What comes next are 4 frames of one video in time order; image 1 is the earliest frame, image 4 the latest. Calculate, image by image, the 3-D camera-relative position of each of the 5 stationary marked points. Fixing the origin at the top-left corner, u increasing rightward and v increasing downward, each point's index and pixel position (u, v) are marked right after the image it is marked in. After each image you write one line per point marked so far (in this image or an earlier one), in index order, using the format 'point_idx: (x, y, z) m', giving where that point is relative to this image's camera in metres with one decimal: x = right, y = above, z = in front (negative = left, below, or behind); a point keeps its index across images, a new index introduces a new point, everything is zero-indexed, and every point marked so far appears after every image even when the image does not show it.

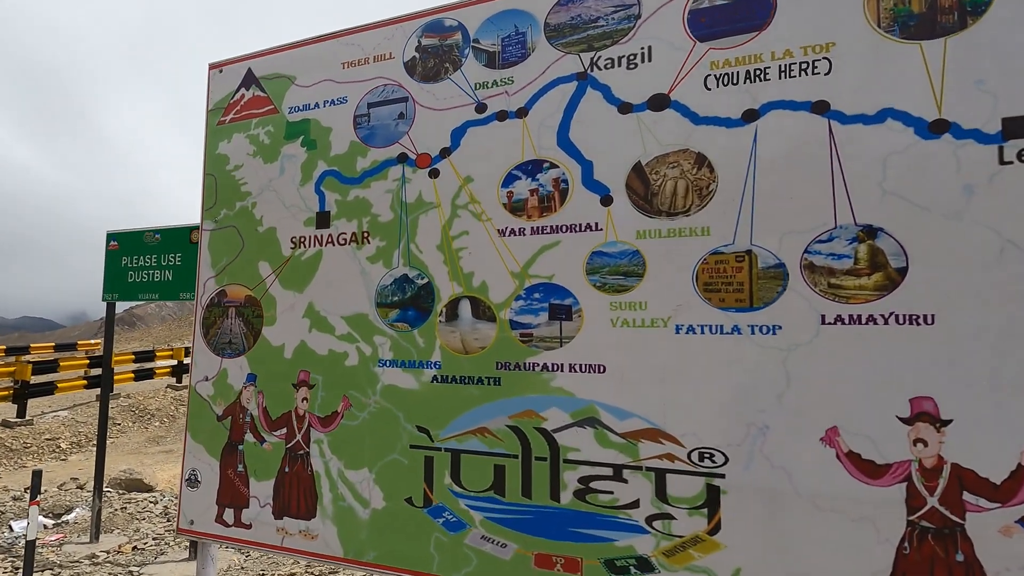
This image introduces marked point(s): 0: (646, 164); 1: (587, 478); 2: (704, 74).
0: (+0.7, +0.6, +2.6) m
1: (+0.4, -0.9, +2.7) m
2: (+0.9, +1.0, +2.6) m
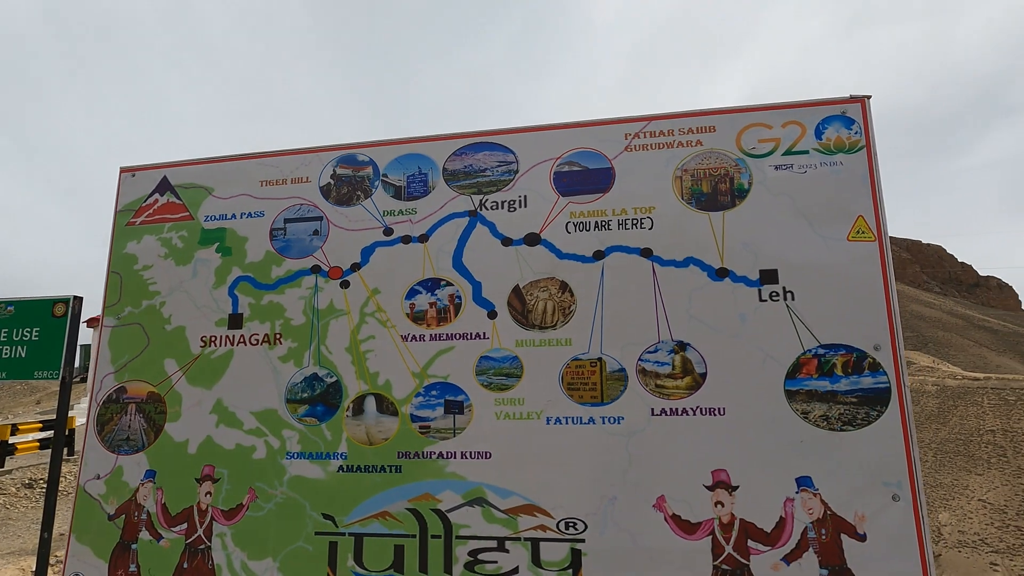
0: (+0.1, 0.0, +3.3) m
1: (-0.2, -1.5, +3.1) m
2: (+0.3, +0.4, +3.4) m
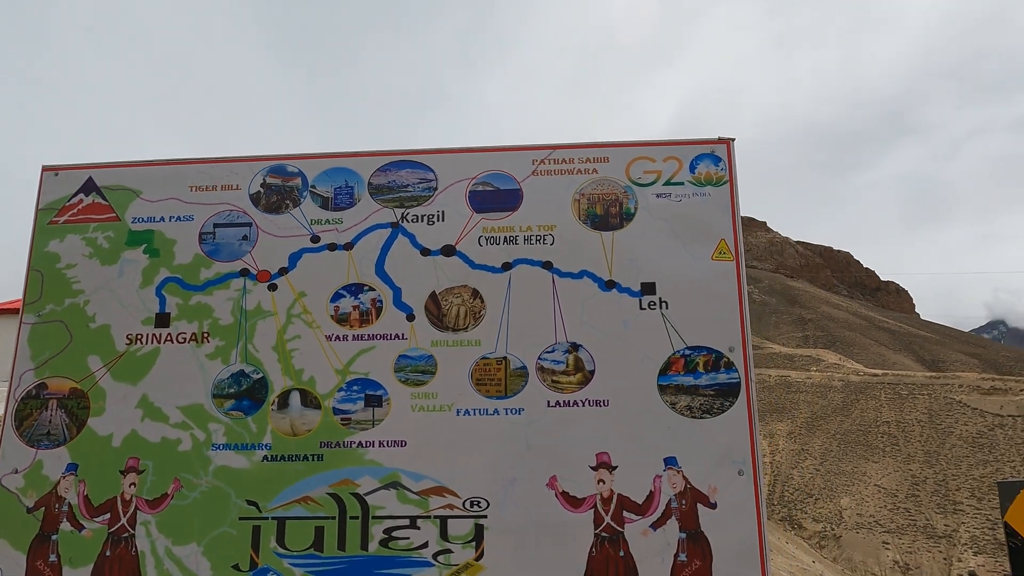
0: (-0.5, 0.0, +3.7) m
1: (-0.8, -1.6, +3.5) m
2: (-0.2, +0.4, +3.8) m
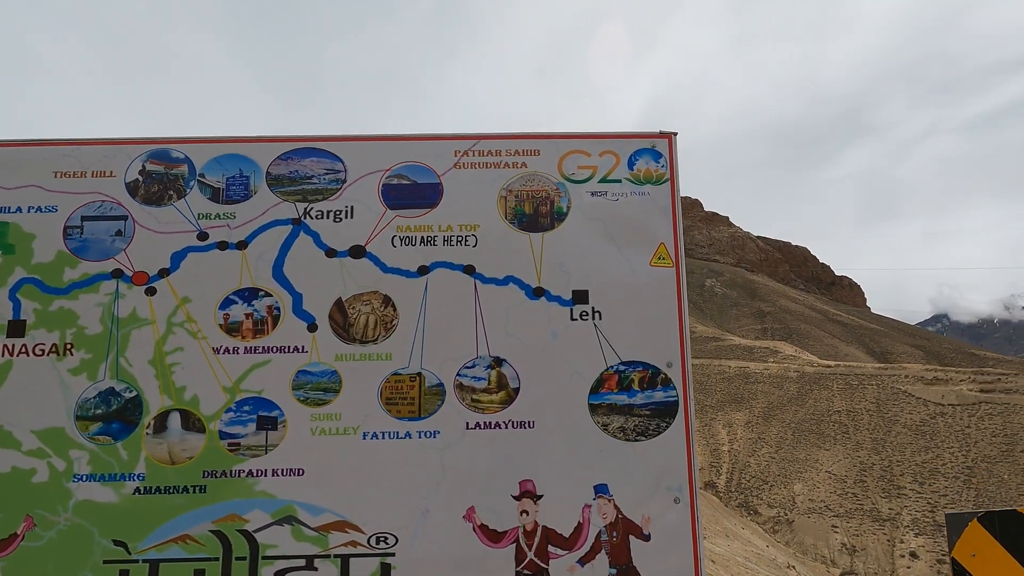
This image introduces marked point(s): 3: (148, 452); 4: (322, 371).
0: (-1.0, -0.1, +3.3) m
1: (-1.3, -1.6, +3.1) m
2: (-0.8, +0.3, +3.4) m
3: (-2.1, -1.0, +3.1) m
4: (-1.1, -0.5, +3.2) m
